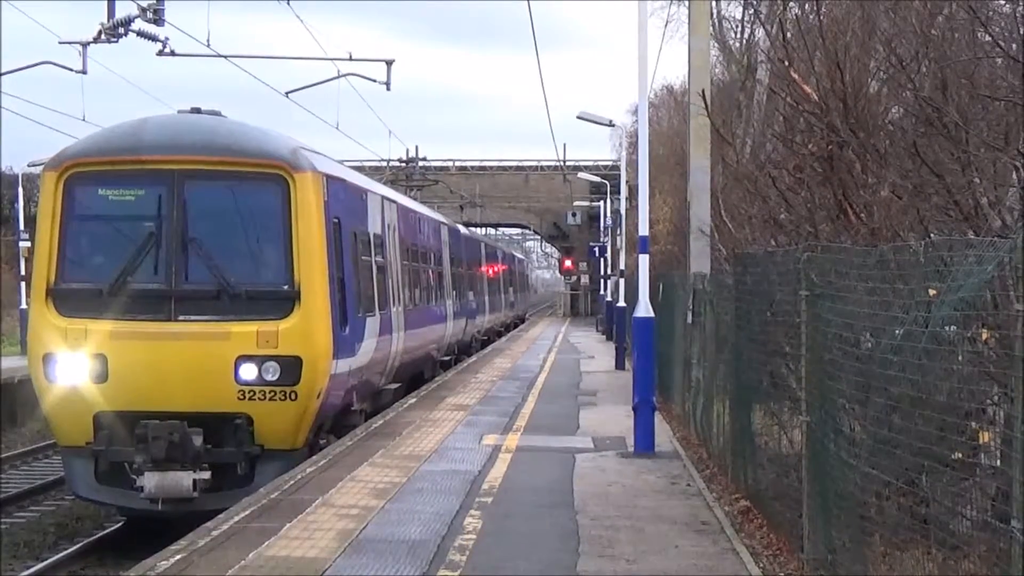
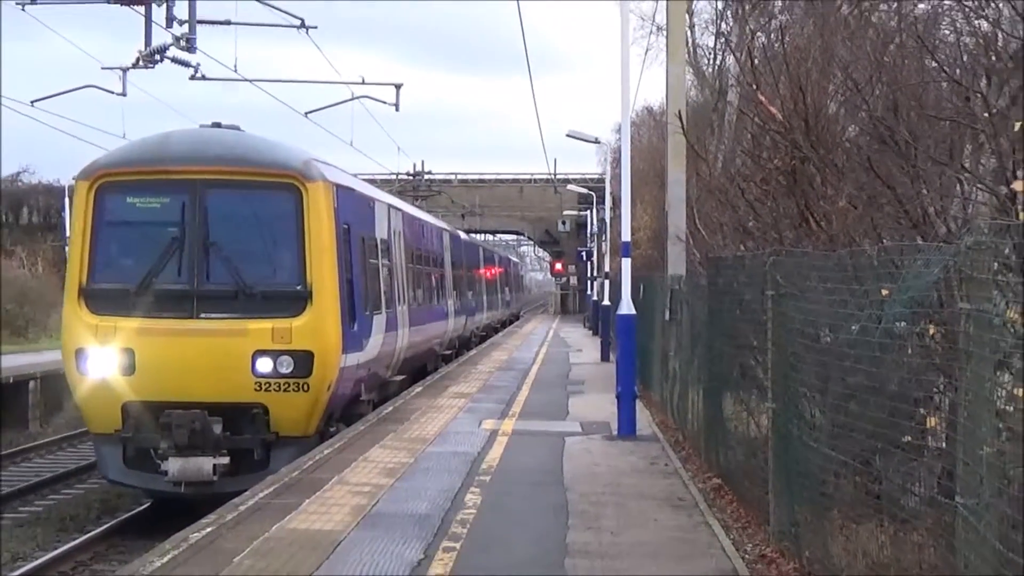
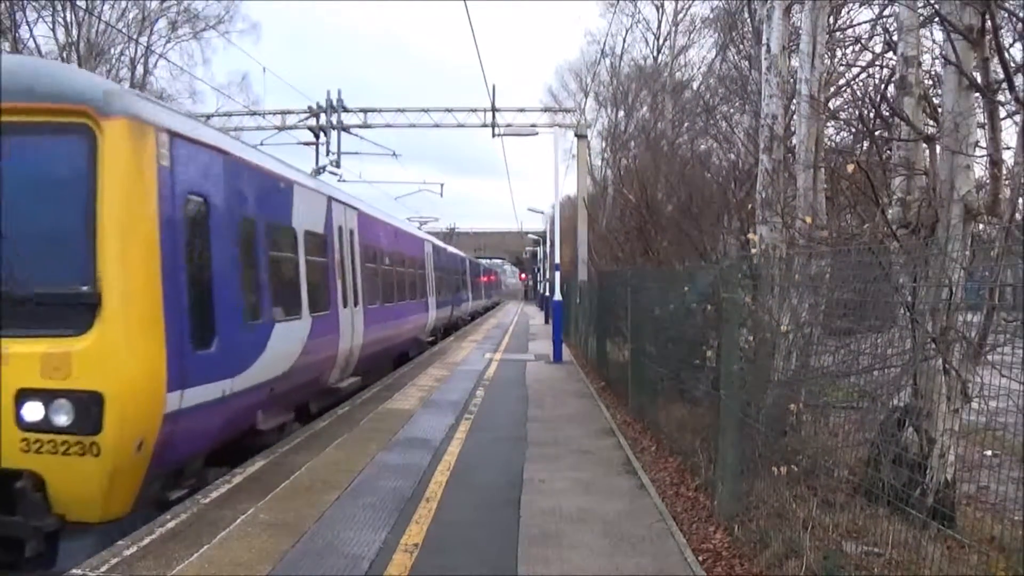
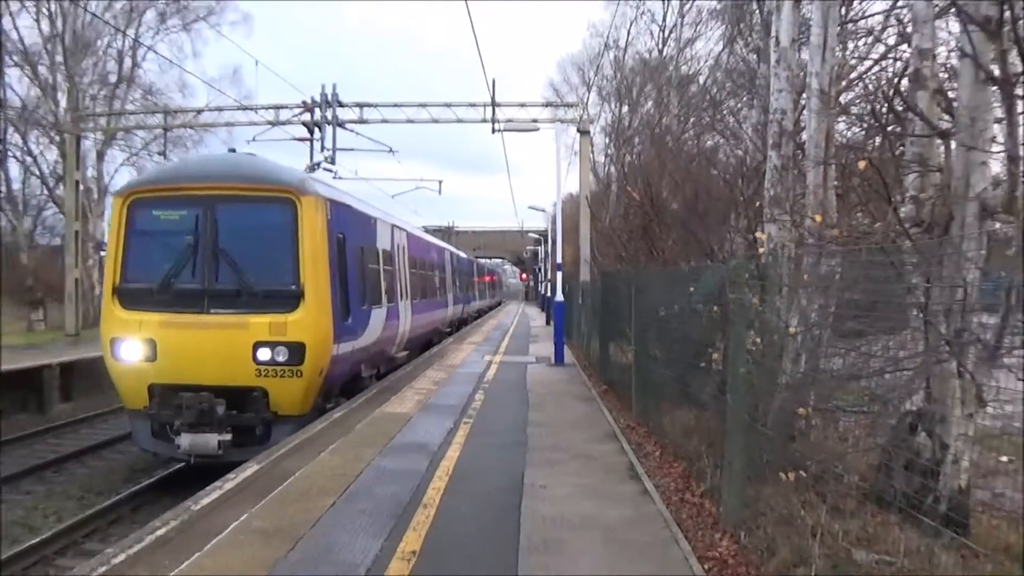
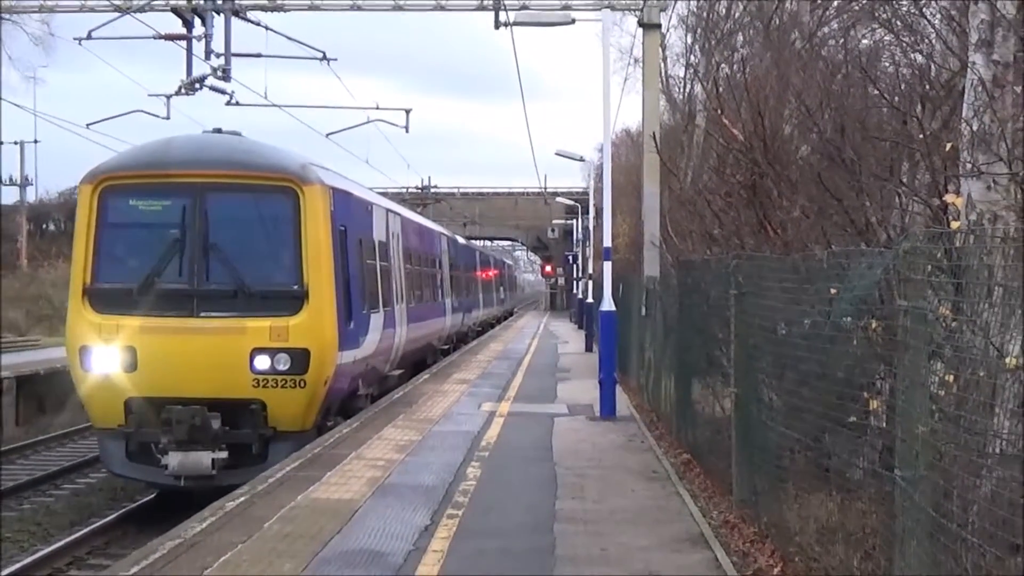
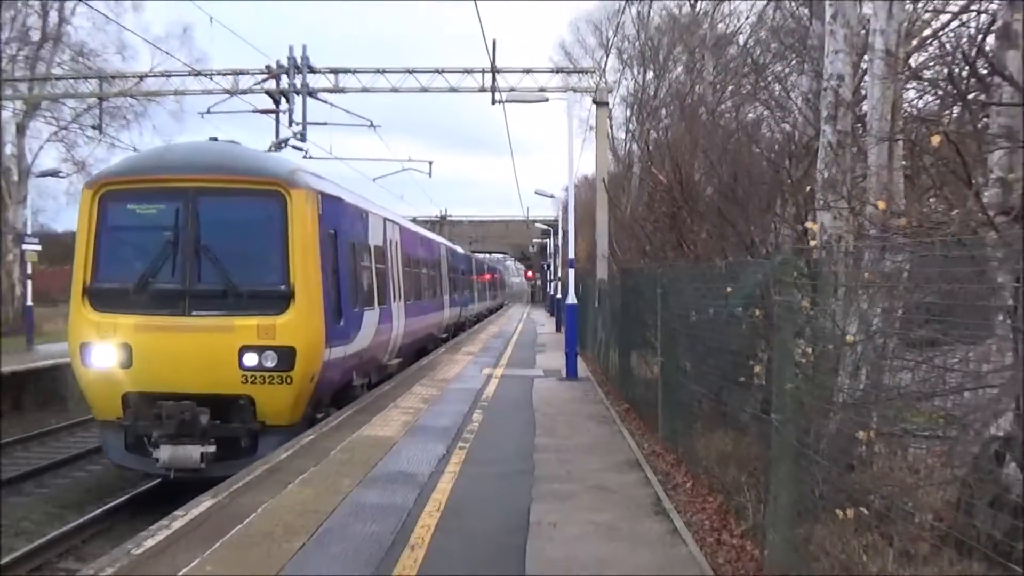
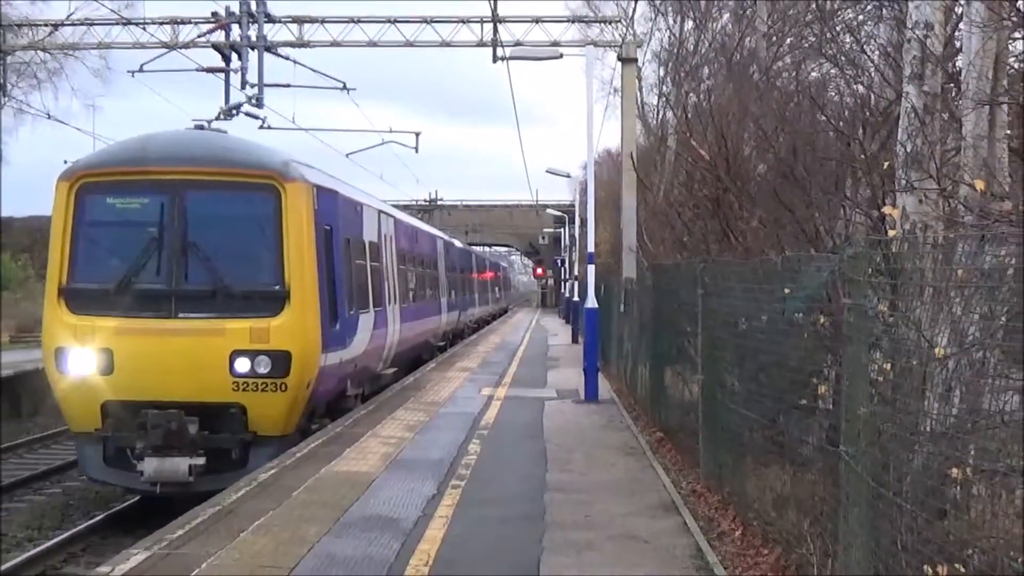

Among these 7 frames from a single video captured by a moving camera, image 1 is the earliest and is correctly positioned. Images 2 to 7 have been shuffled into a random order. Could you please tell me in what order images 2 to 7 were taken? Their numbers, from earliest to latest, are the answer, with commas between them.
2, 5, 7, 6, 4, 3
